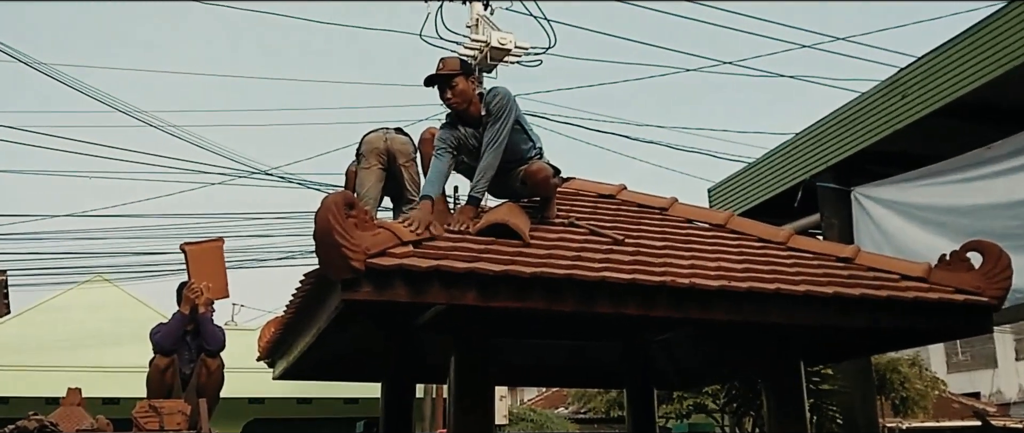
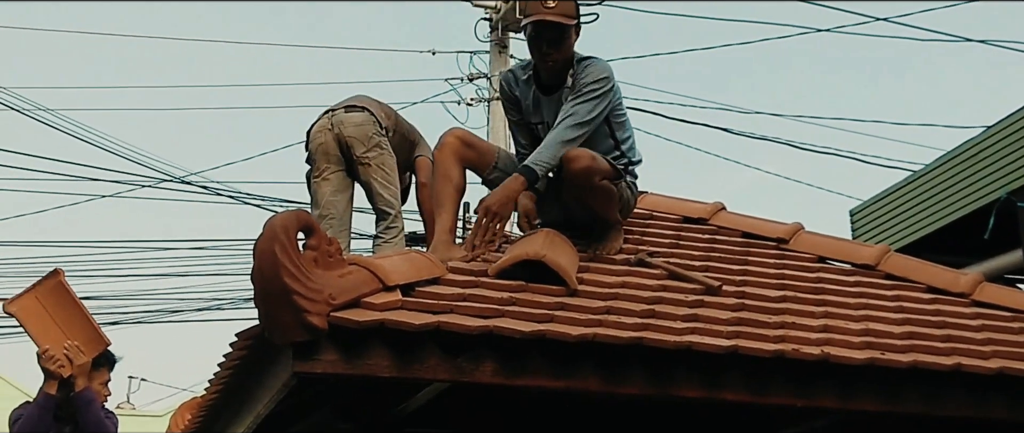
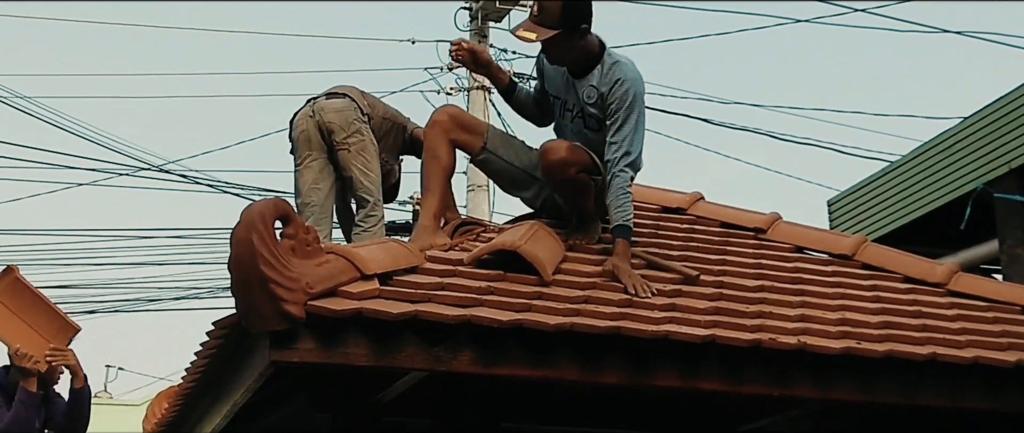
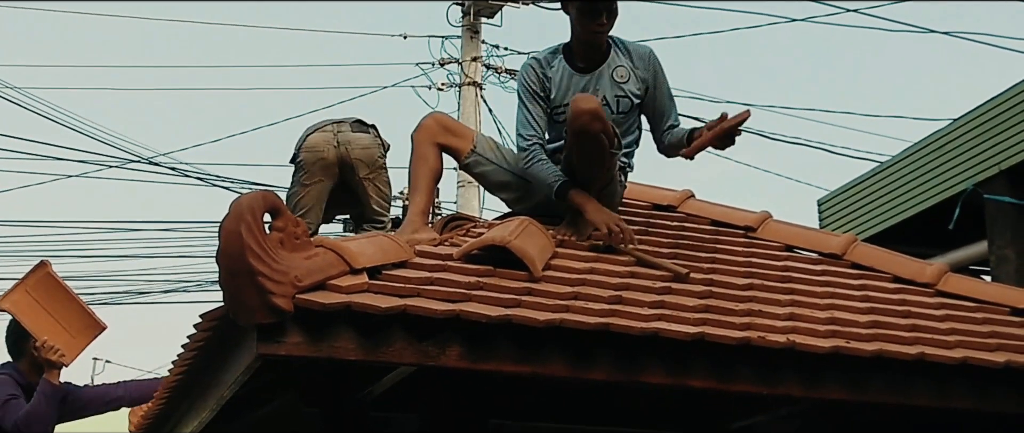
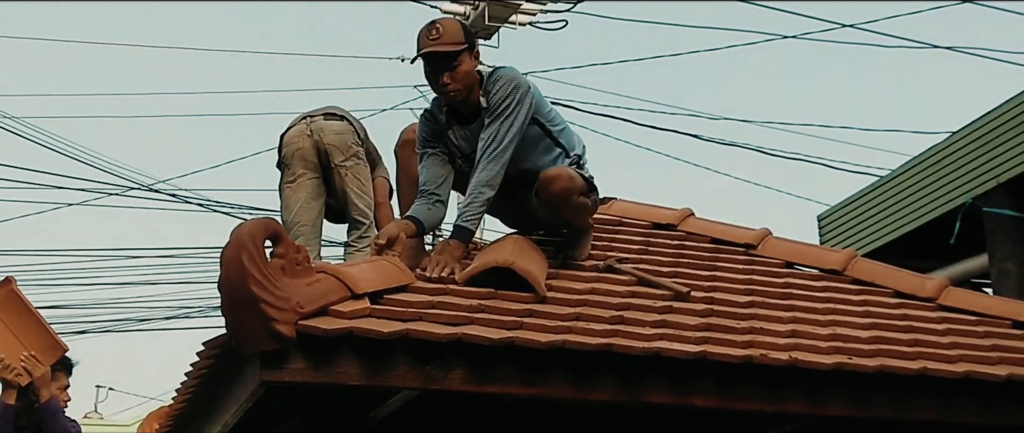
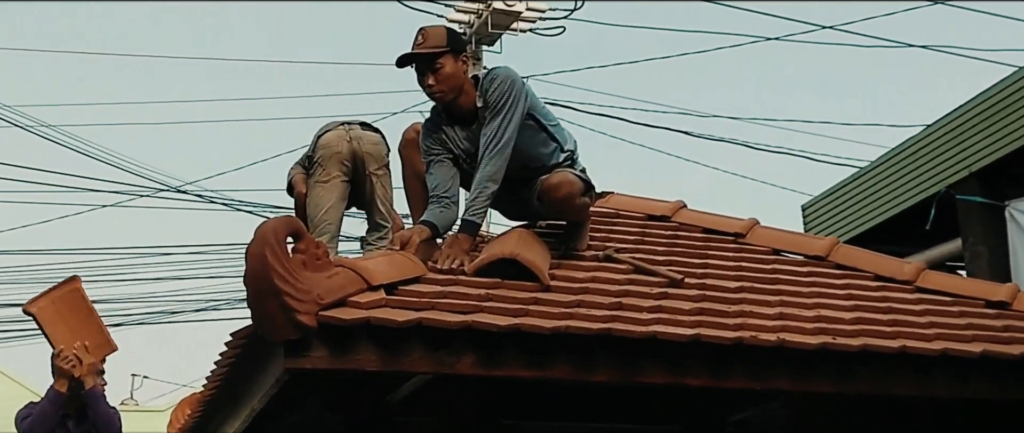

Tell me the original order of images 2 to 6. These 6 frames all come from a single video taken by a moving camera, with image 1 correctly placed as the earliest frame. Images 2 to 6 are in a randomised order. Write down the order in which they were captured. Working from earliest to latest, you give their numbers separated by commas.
6, 5, 2, 3, 4
